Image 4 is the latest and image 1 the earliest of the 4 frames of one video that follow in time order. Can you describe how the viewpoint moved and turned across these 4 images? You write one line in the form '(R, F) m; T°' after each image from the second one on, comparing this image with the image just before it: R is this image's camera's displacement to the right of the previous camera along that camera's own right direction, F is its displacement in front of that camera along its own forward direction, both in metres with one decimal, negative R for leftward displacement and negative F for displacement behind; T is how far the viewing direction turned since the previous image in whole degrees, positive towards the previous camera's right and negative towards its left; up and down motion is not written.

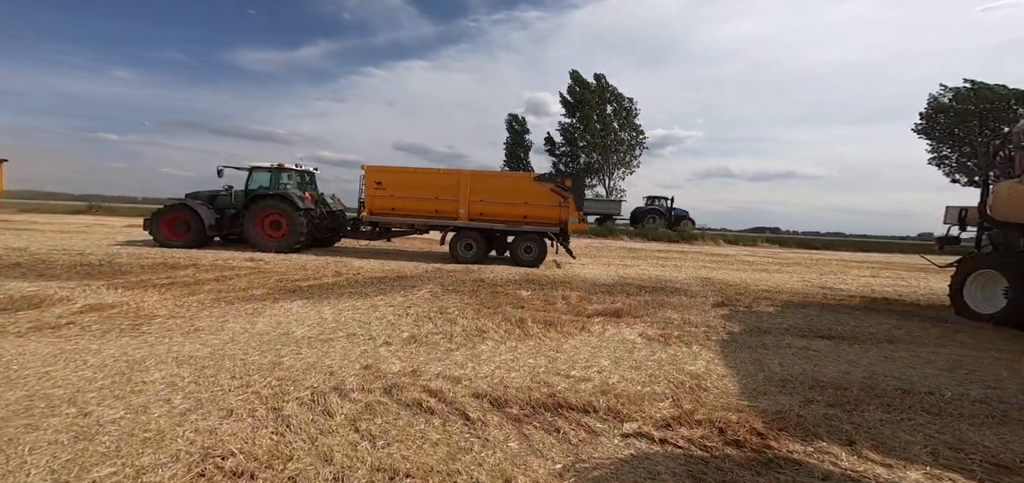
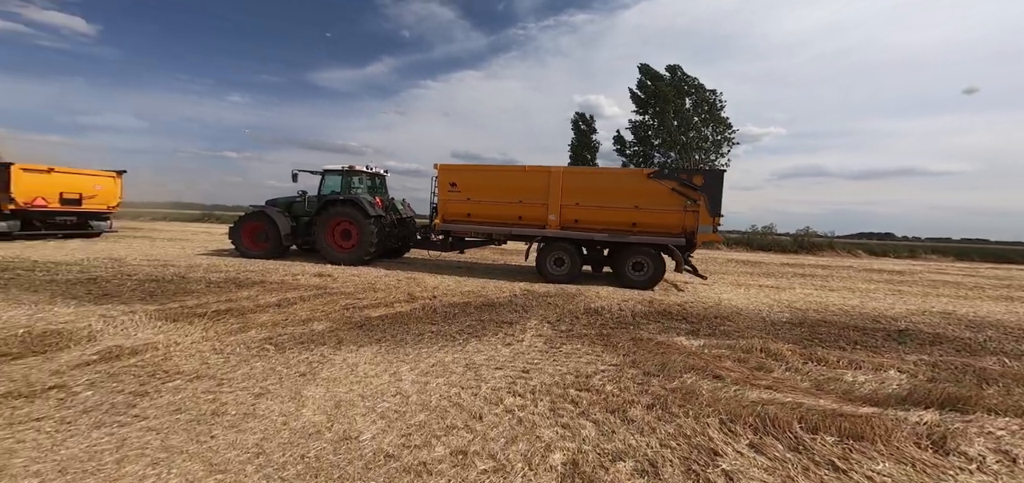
(-1.0, +1.9) m; -7°
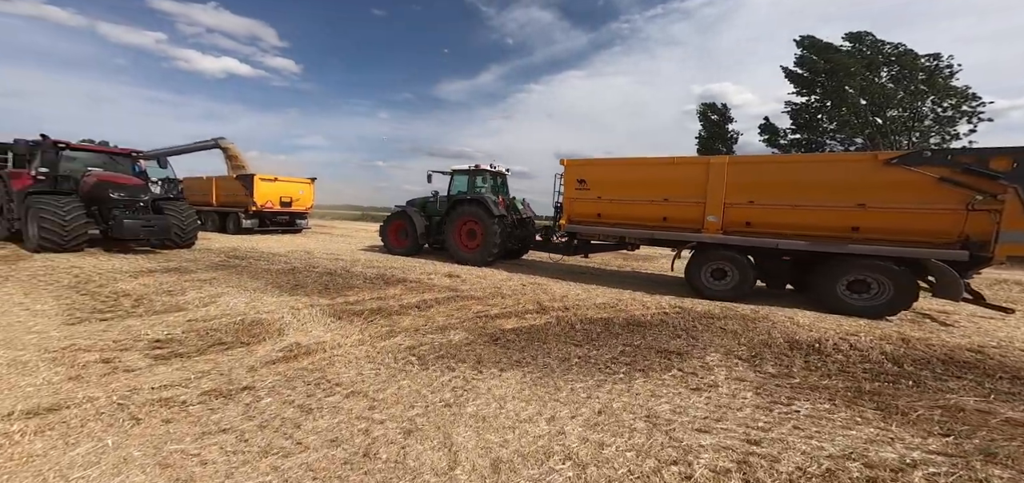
(-1.3, +2.0) m; -13°
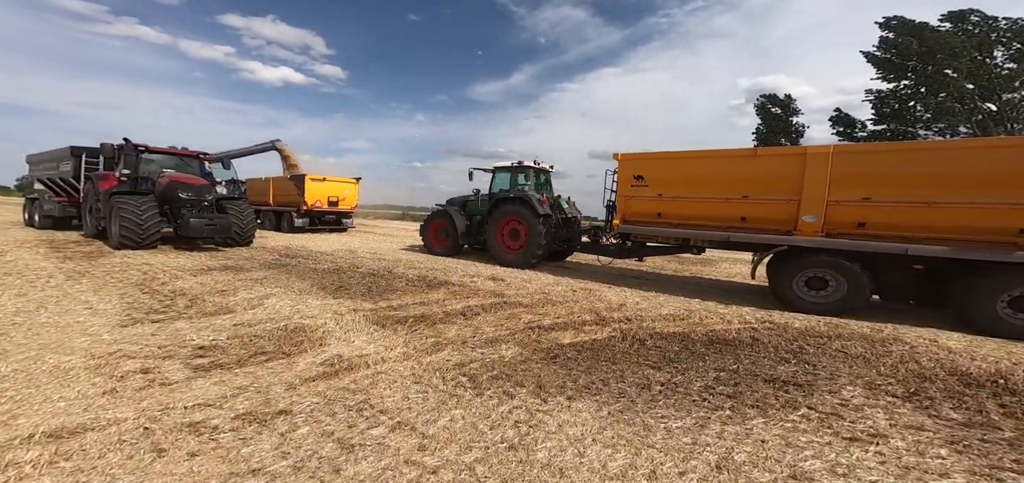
(-0.7, +1.5) m; -4°
